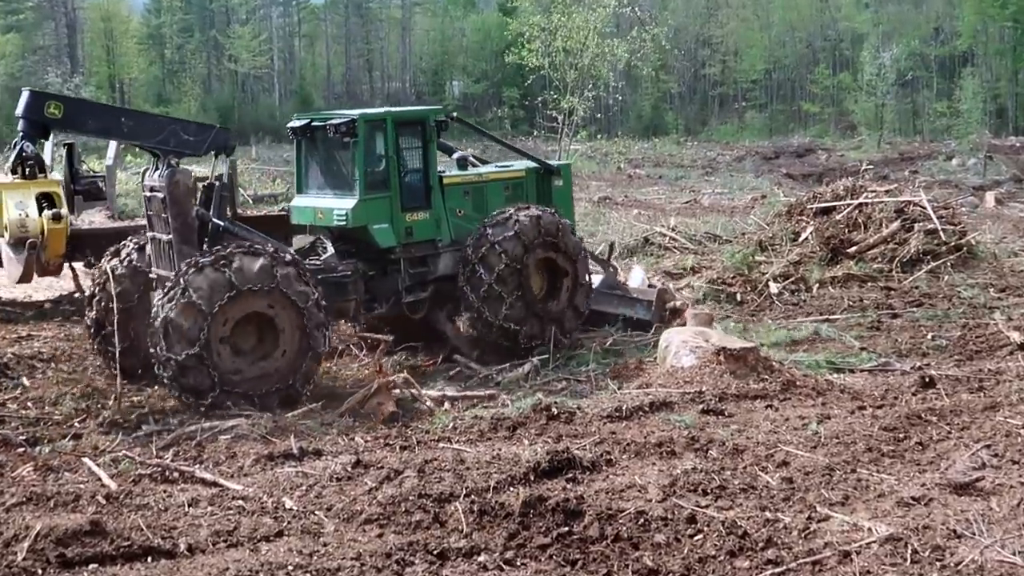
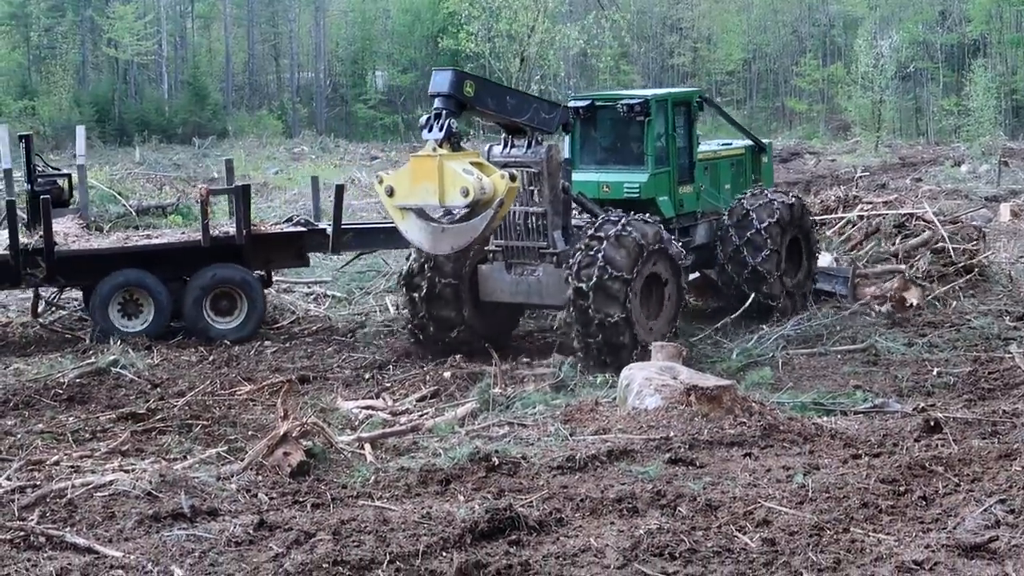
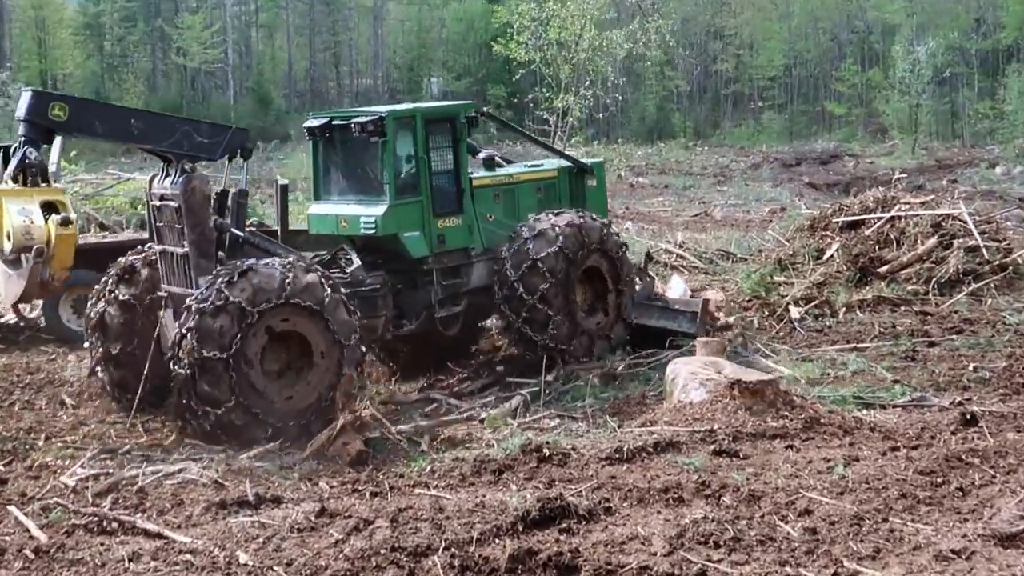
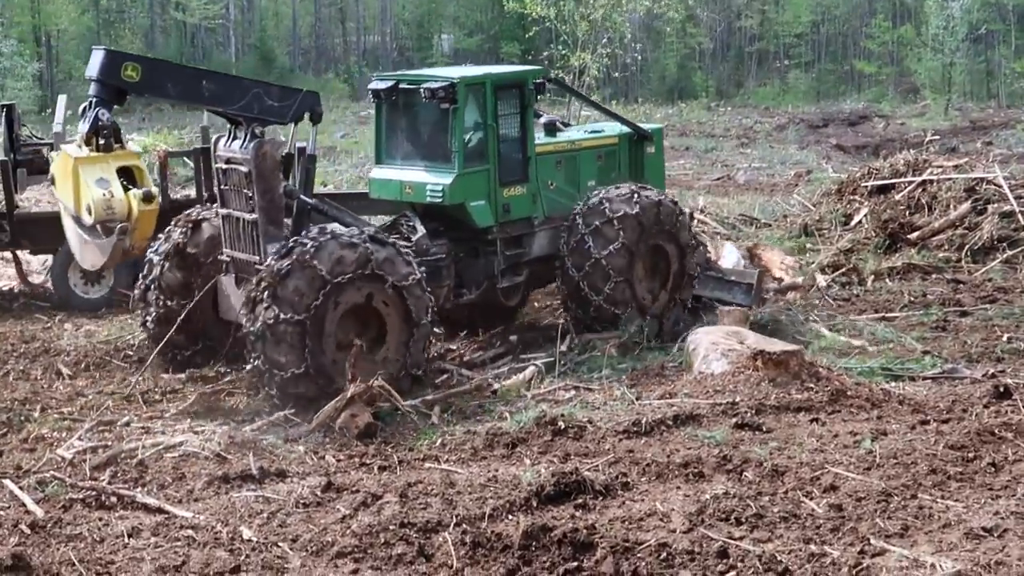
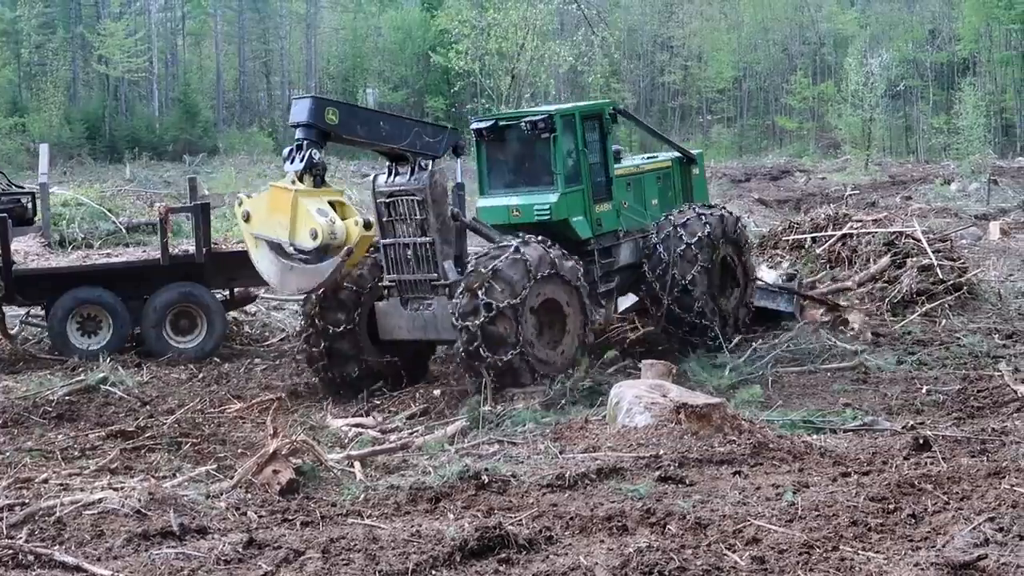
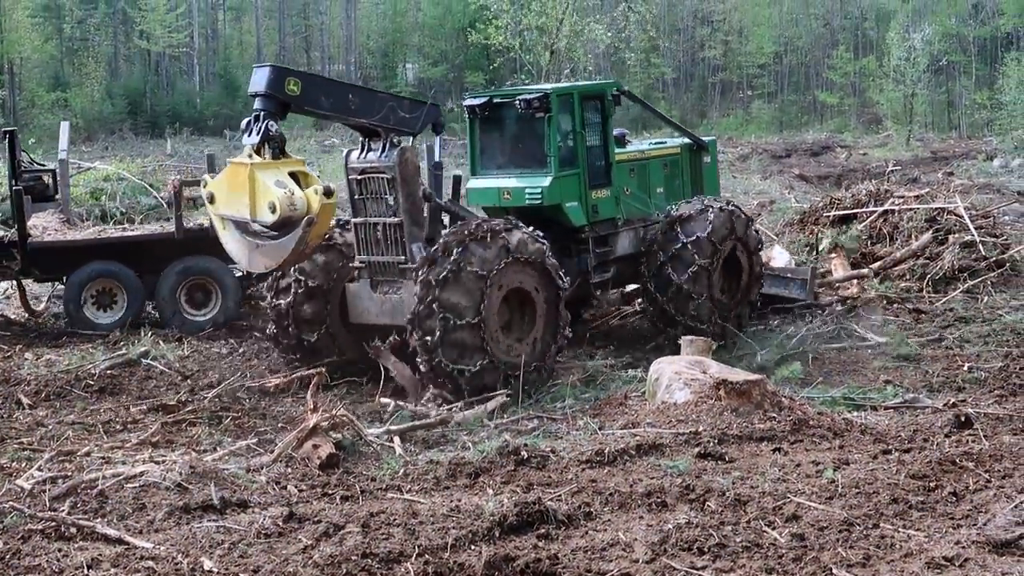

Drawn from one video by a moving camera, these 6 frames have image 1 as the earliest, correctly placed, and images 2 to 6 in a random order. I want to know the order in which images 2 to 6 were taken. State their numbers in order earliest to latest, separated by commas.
3, 4, 6, 5, 2
